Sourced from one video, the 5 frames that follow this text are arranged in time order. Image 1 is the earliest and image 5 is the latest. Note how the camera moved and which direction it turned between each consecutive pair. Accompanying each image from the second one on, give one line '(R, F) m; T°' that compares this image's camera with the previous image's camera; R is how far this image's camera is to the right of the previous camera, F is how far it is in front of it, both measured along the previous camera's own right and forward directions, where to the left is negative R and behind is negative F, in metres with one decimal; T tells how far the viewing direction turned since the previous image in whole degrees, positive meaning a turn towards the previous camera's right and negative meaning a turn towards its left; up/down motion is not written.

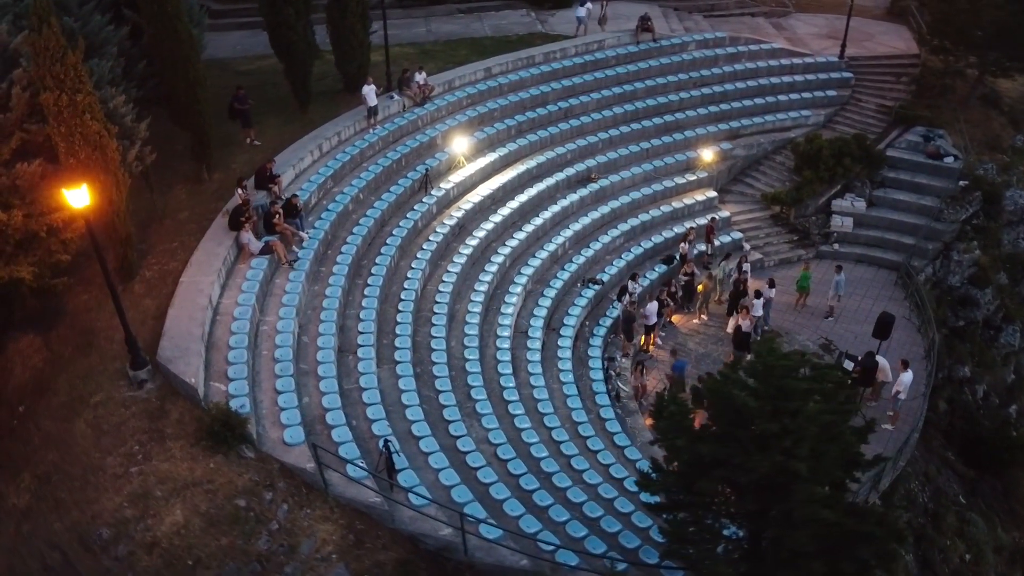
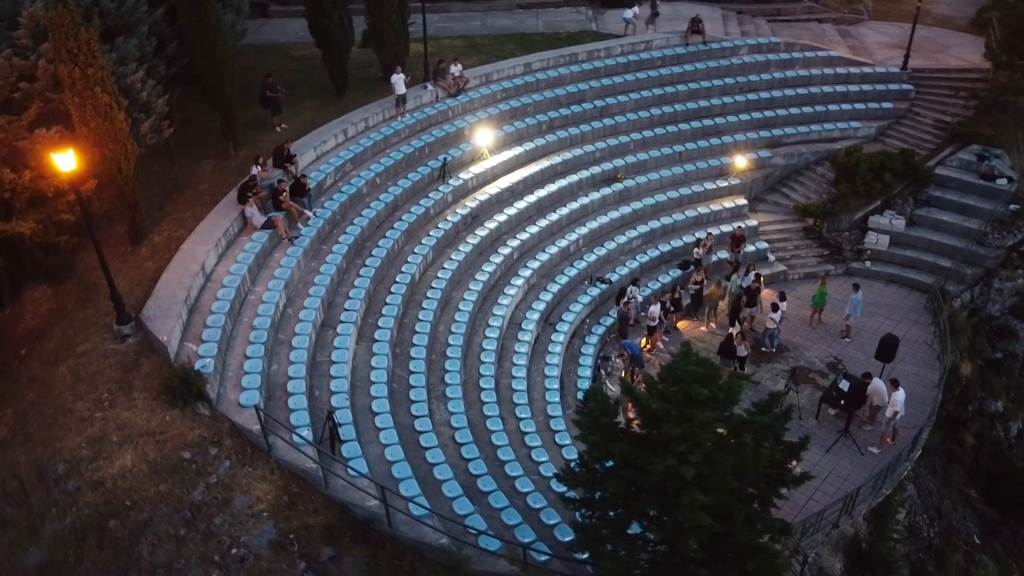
(+2.1, -0.1) m; -7°
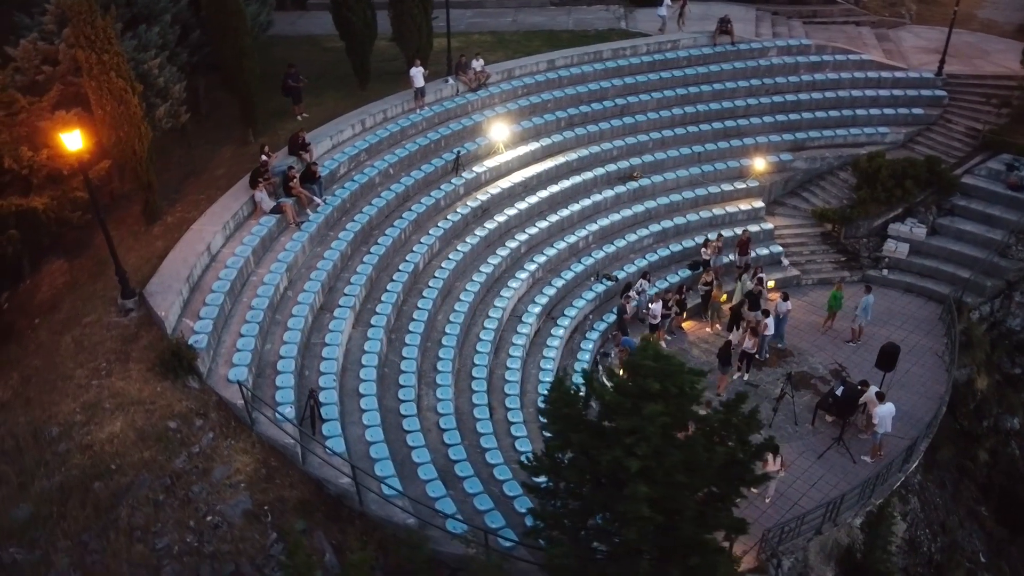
(+1.0, -0.2) m; -4°
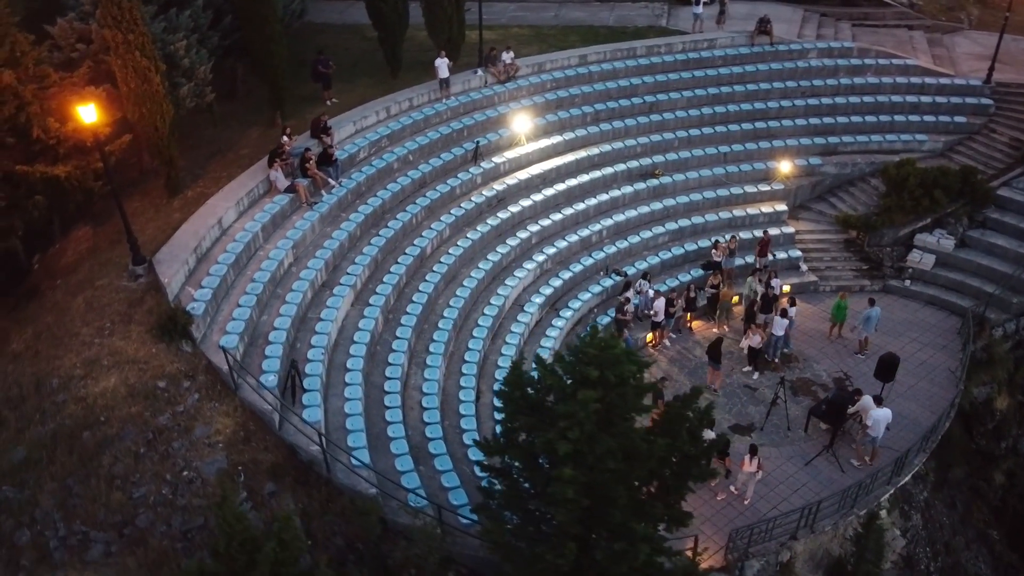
(+1.4, -0.2) m; -5°
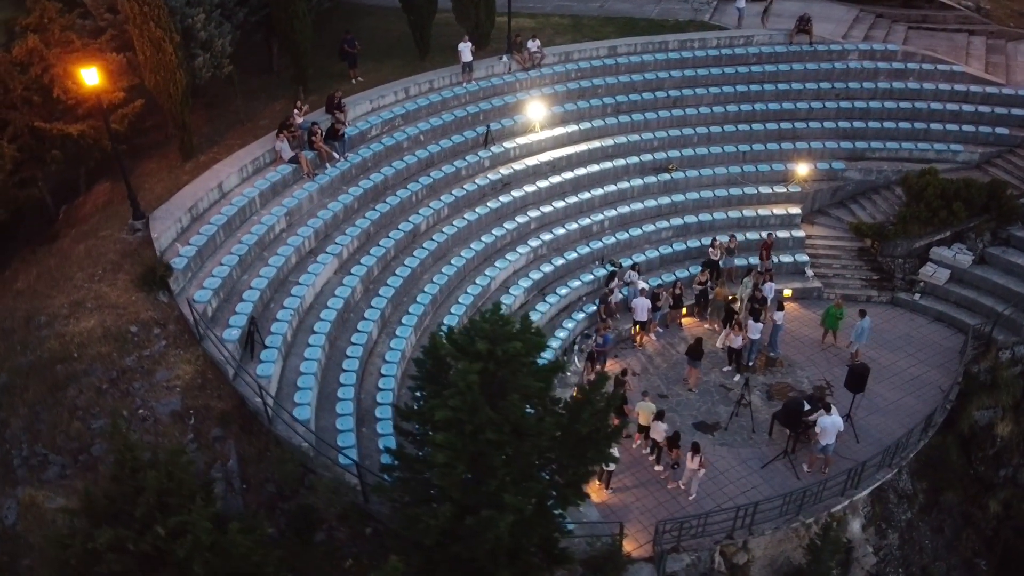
(+2.3, -0.2) m; -6°
